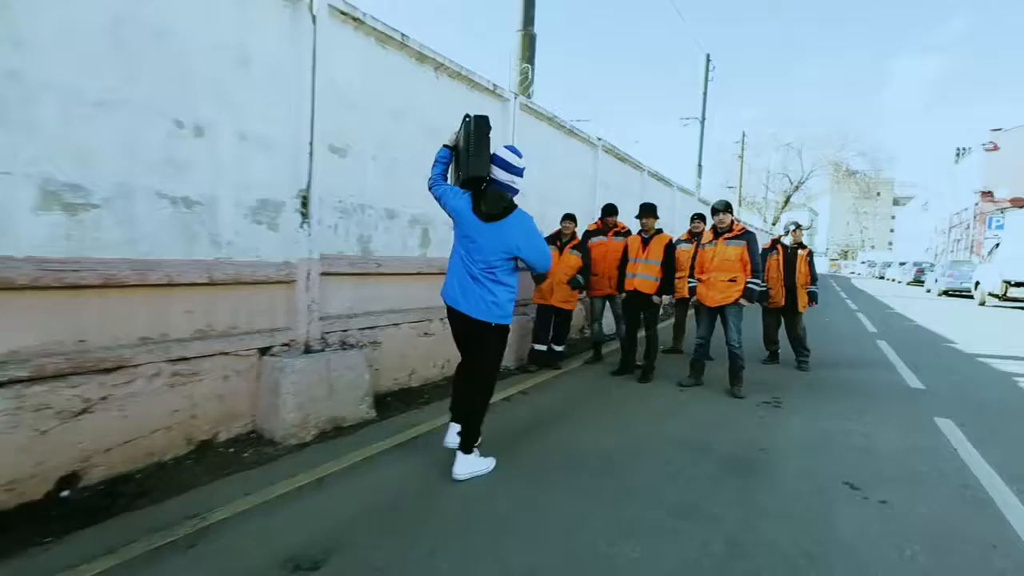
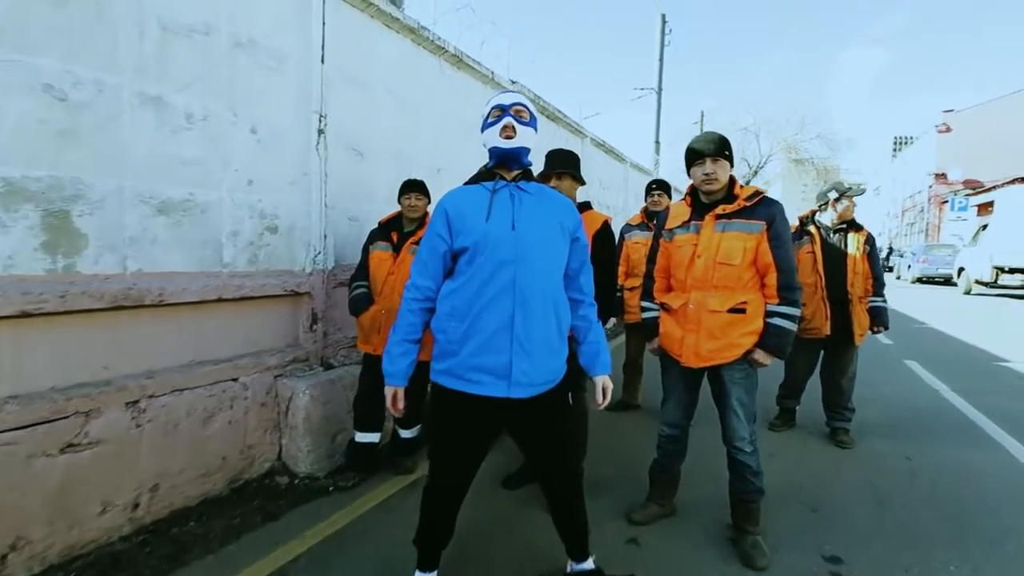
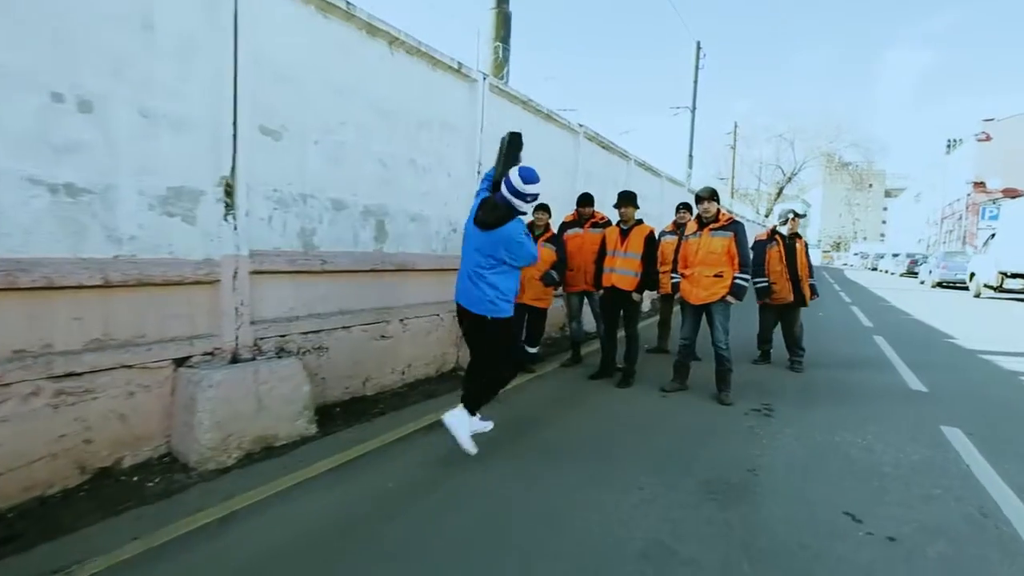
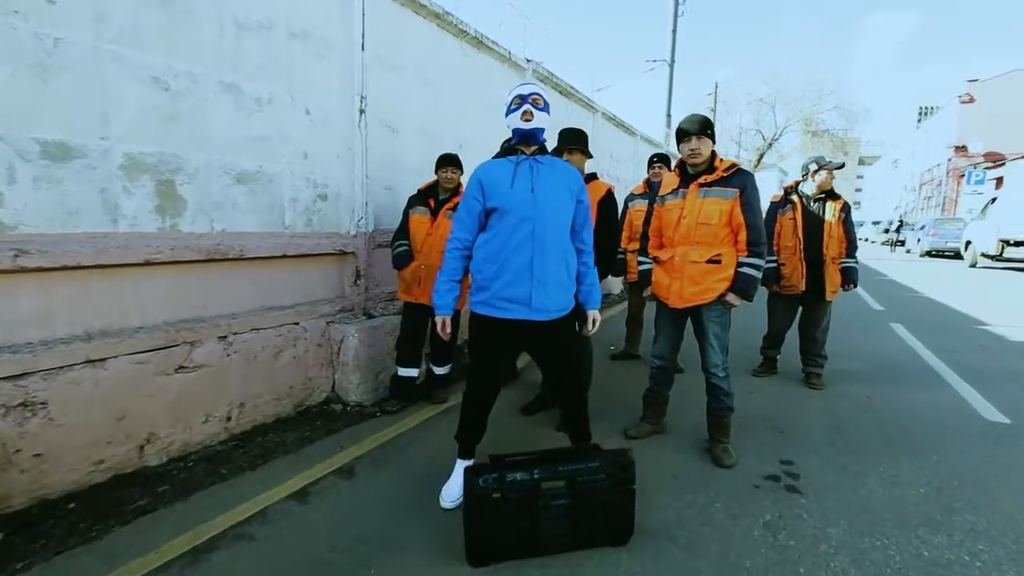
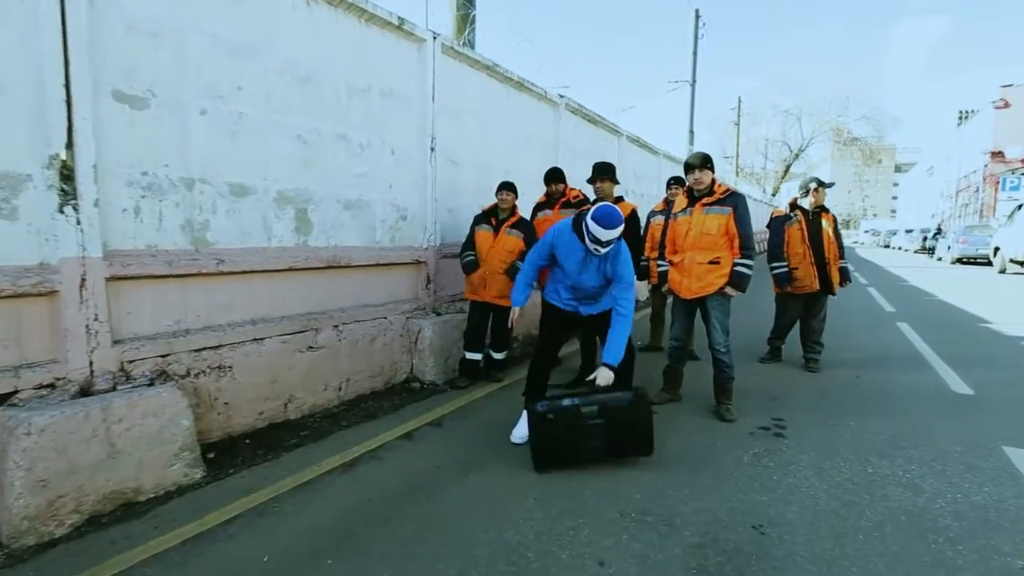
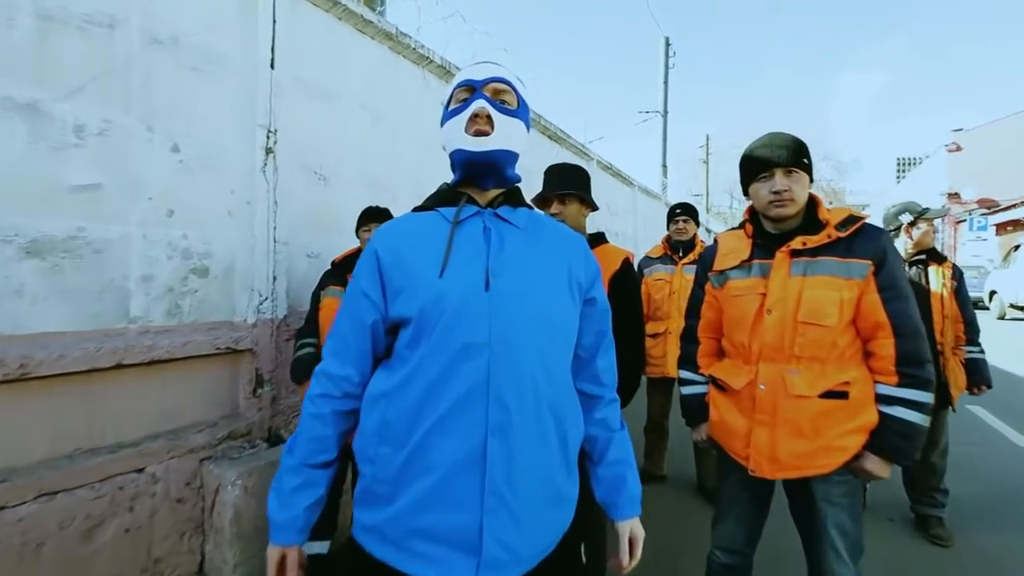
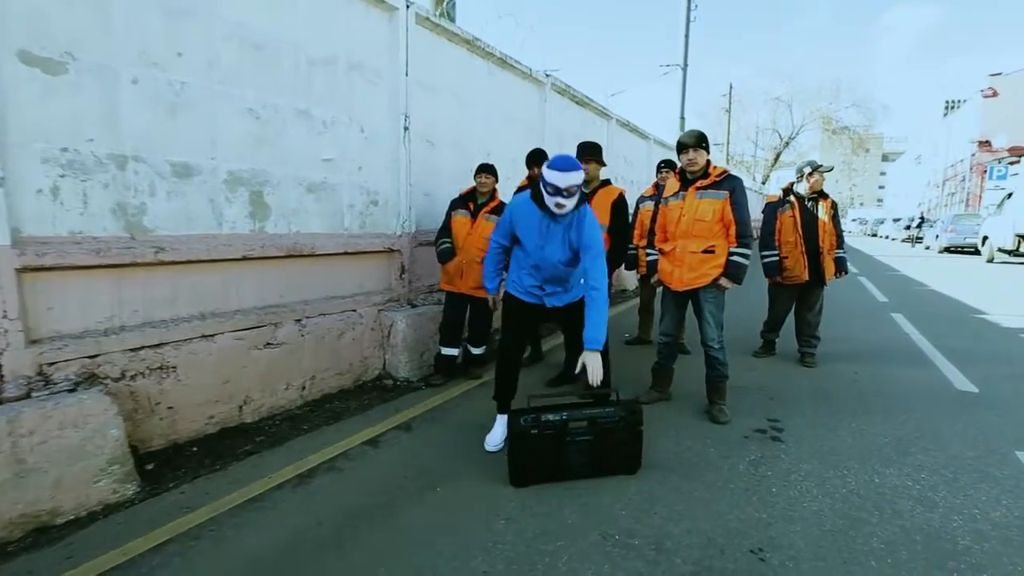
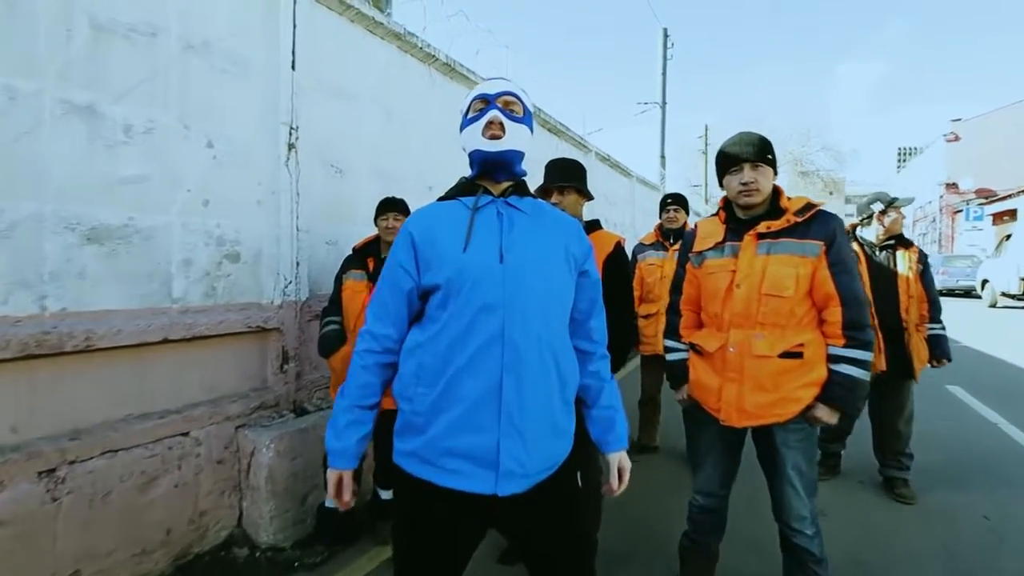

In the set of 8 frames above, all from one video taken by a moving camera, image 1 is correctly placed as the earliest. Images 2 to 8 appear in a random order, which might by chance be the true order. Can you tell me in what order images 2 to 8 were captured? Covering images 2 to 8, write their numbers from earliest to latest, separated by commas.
3, 5, 7, 4, 2, 8, 6
